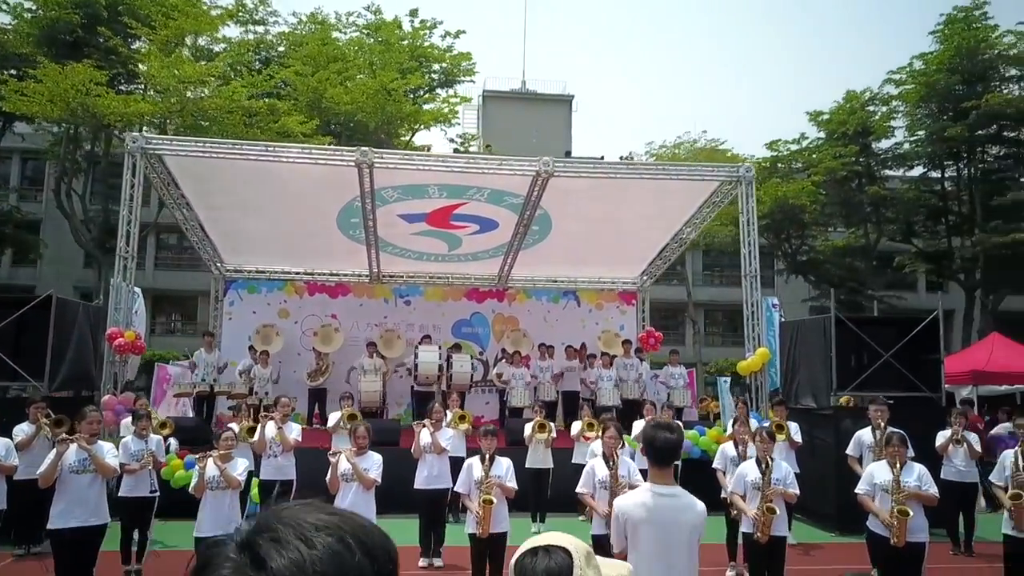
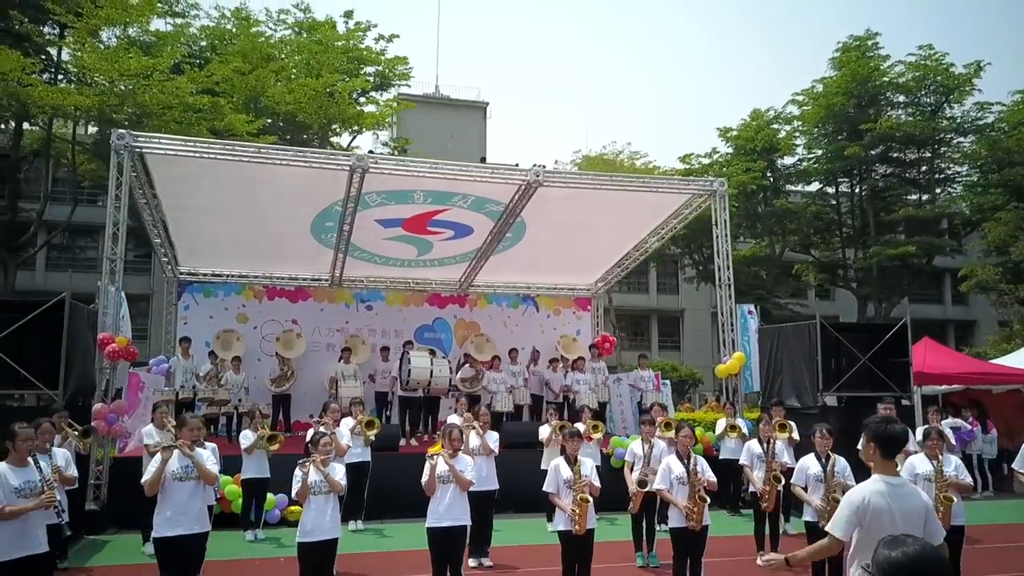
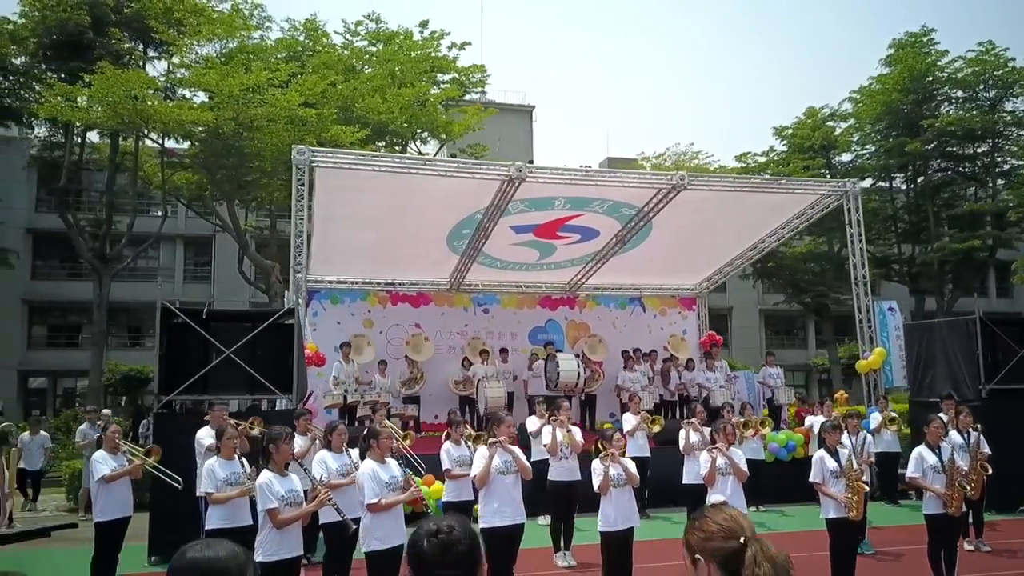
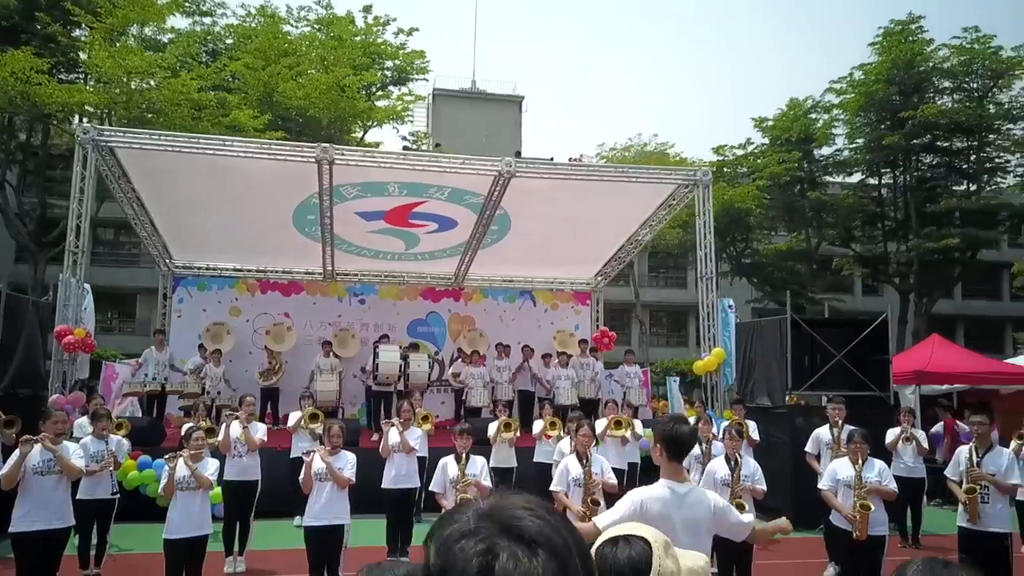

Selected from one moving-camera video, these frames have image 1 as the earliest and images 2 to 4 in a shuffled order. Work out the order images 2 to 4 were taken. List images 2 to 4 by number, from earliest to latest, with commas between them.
4, 2, 3
